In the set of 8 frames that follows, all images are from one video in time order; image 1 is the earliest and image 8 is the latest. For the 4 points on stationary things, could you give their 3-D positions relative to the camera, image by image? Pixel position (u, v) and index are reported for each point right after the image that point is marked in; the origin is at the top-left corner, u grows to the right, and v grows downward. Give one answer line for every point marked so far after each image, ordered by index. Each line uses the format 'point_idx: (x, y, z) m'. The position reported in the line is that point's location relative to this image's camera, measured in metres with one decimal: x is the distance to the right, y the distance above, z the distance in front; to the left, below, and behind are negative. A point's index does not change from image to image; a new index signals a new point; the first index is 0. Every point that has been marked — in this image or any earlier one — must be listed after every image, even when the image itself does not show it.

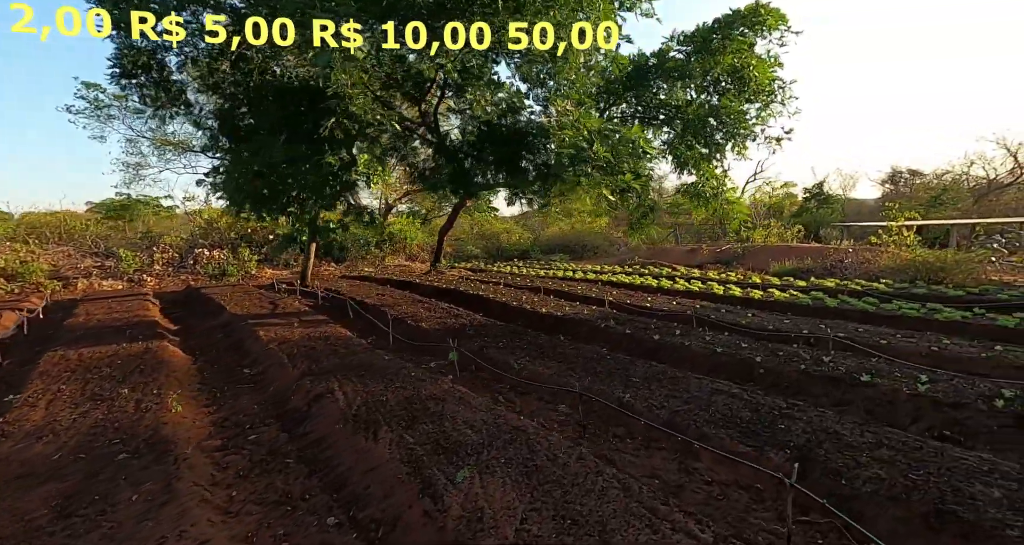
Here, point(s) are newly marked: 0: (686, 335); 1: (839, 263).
0: (+2.0, -0.7, +5.8) m
1: (+10.0, +0.3, +14.9) m
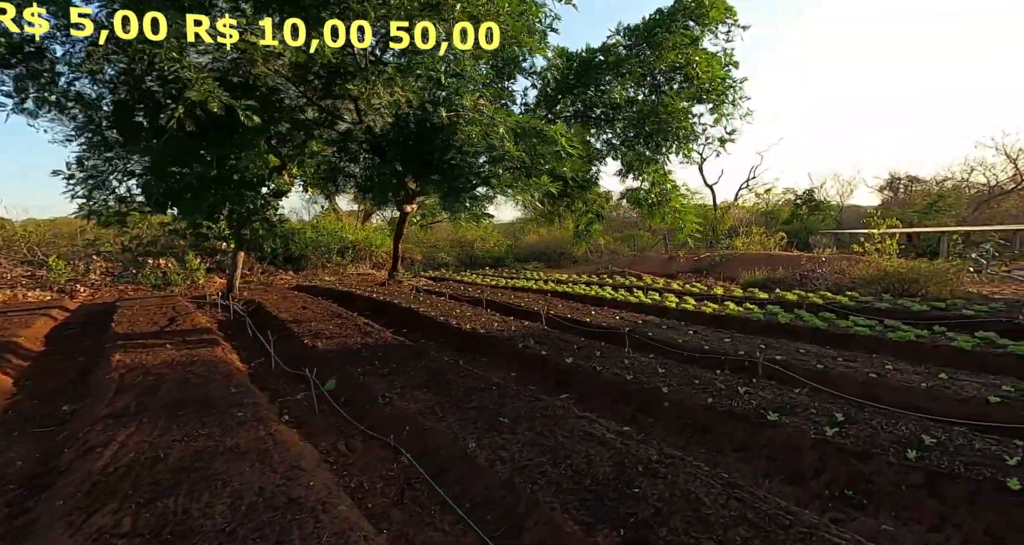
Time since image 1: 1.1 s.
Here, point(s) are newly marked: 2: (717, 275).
0: (+1.0, -0.9, +5.2) m
1: (+8.8, 0.0, +14.4) m
2: (+7.7, -0.1, +18.3) m
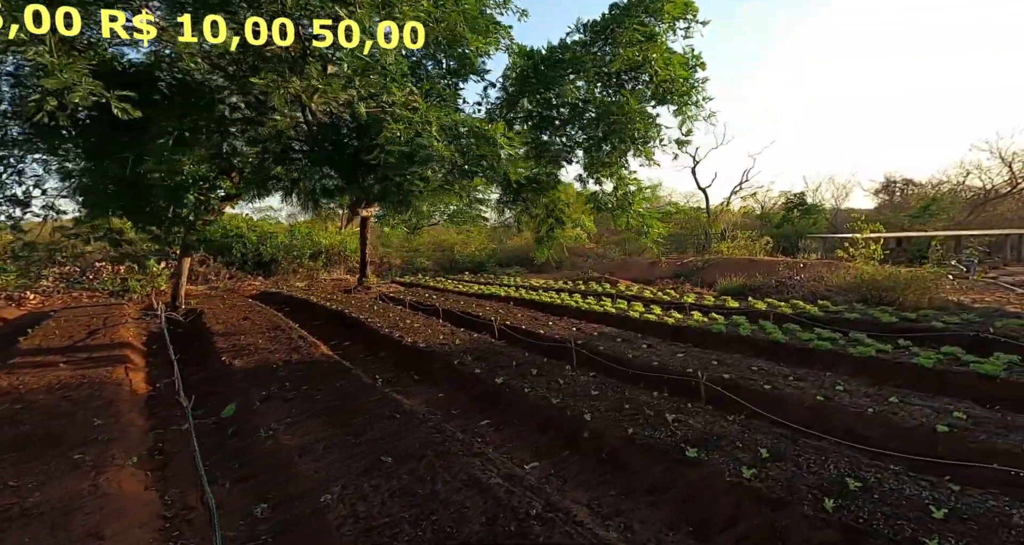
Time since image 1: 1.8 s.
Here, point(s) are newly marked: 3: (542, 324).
0: (+0.3, -1.0, +4.9) m
1: (+8.0, -0.2, +14.2) m
2: (+6.9, -0.3, +18.1) m
3: (+0.5, -0.9, +8.2) m
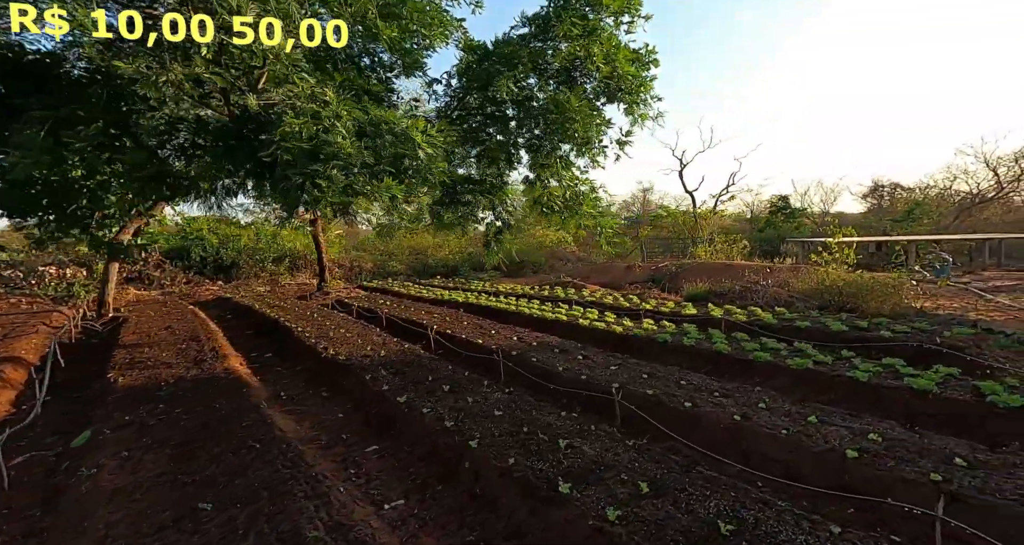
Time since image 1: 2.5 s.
0: (-0.6, -1.1, +4.6) m
1: (+6.9, -0.3, +14.1) m
2: (+5.7, -0.4, +17.9) m
3: (-0.5, -1.0, +7.9) m
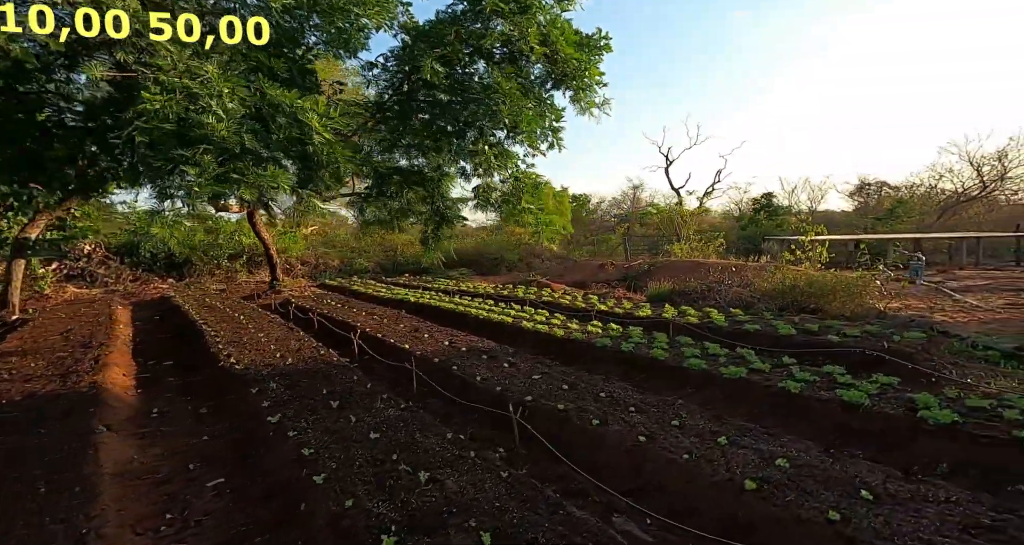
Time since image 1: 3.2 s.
0: (-1.5, -1.2, +4.1) m
1: (+5.8, -0.3, +13.8) m
2: (+4.4, -0.4, +17.6) m
3: (-1.4, -1.0, +7.4) m
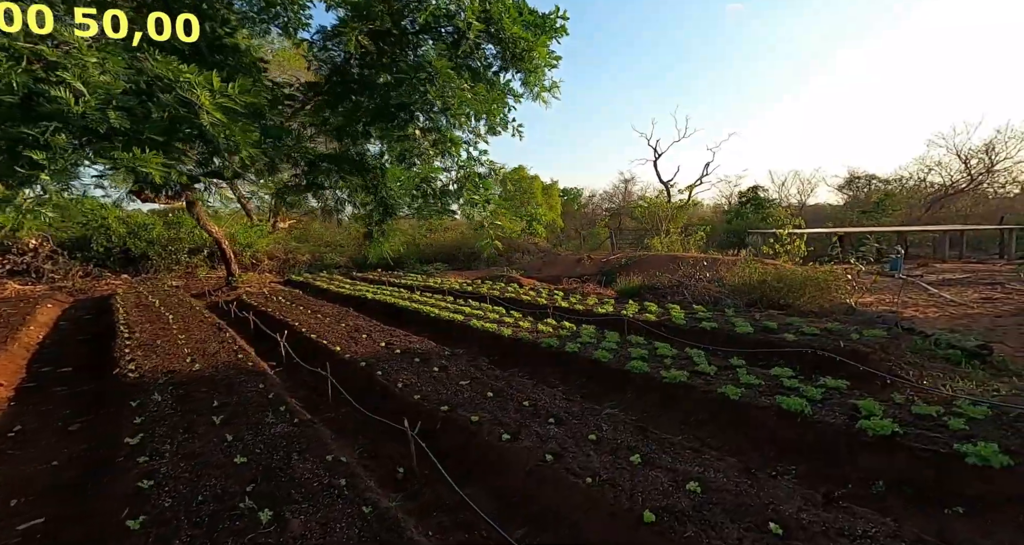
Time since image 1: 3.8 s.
0: (-2.2, -1.2, +3.7) m
1: (+4.8, -0.2, +13.5) m
2: (+3.4, -0.2, +17.3) m
3: (-2.3, -0.9, +7.0) m
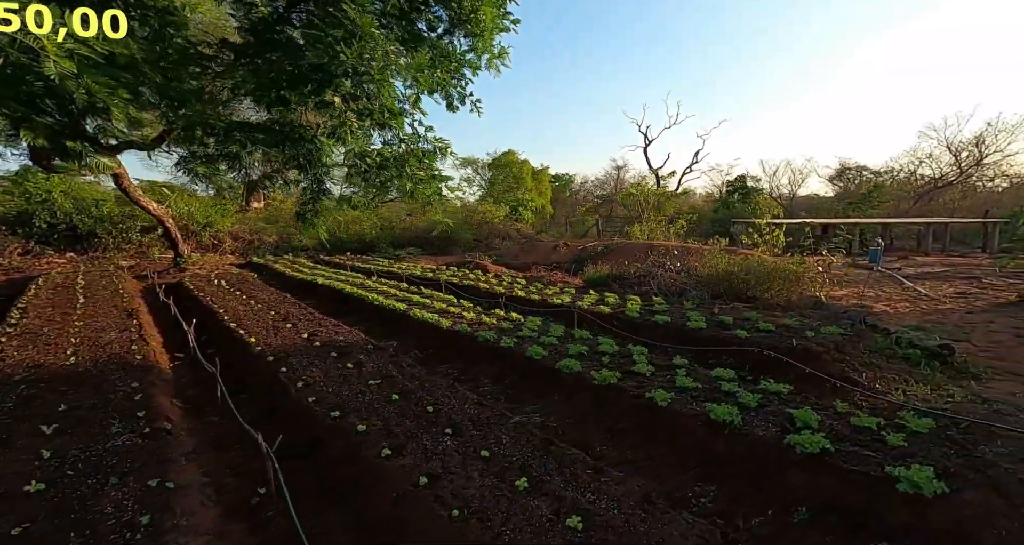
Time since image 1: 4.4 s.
0: (-3.0, -1.1, +3.1) m
1: (+3.8, +0.1, +13.1) m
2: (+2.3, +0.2, +16.9) m
3: (-3.1, -0.7, +6.4) m
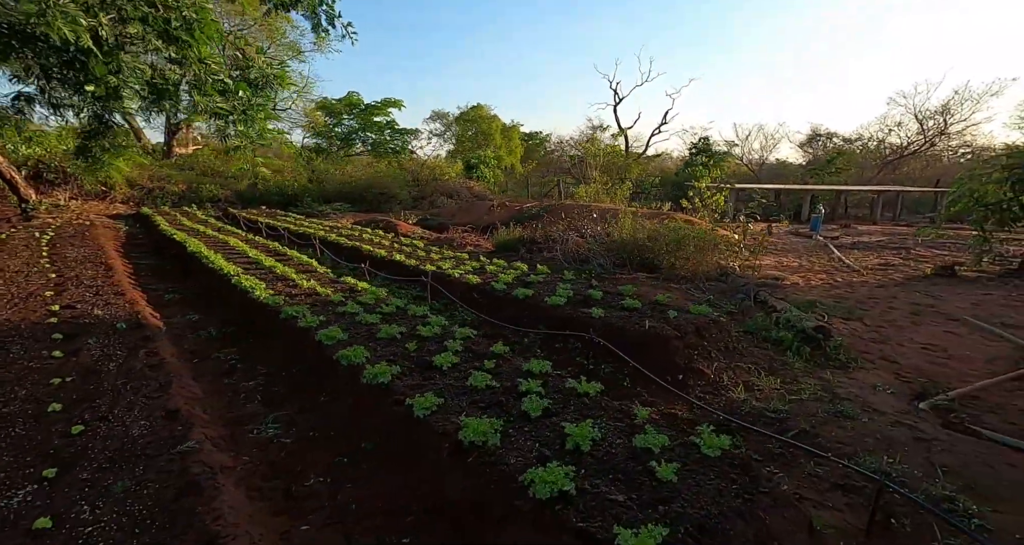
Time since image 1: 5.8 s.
0: (-4.8, -0.9, +1.9) m
1: (+1.4, +1.0, +12.2) m
2: (-0.4, +1.4, +15.9) m
3: (-5.1, -0.3, +5.2) m
